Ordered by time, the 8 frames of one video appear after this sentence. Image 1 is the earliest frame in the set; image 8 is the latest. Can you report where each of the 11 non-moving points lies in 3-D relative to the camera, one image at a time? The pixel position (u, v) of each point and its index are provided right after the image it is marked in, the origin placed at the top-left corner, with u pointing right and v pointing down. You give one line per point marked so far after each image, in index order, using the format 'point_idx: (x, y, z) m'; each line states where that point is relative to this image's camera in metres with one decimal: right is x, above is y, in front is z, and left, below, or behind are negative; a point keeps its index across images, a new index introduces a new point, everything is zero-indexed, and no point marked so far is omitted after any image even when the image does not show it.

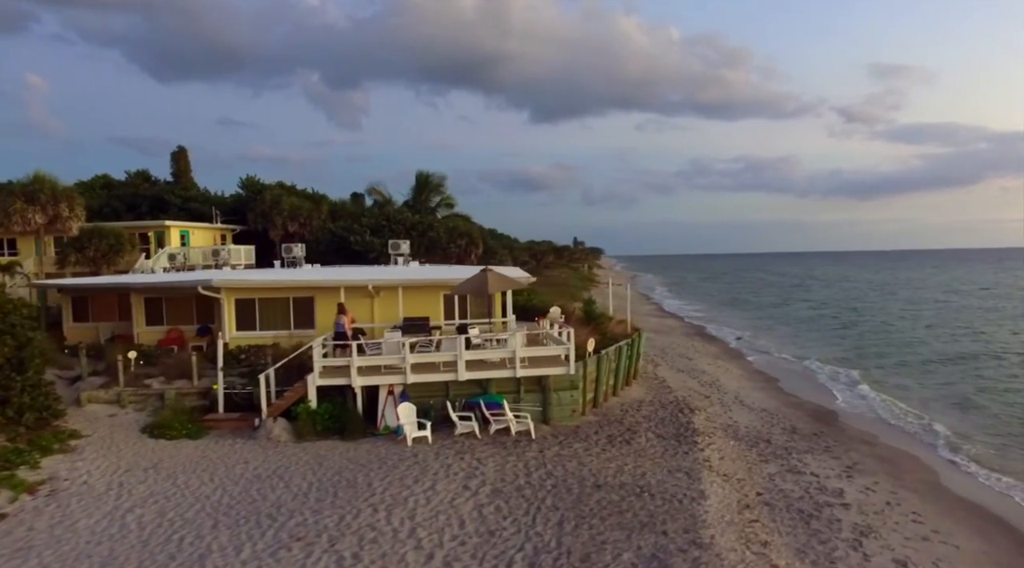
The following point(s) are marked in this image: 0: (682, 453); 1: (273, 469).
0: (+3.9, -3.9, +18.4) m
1: (-4.7, -3.6, +15.5) m
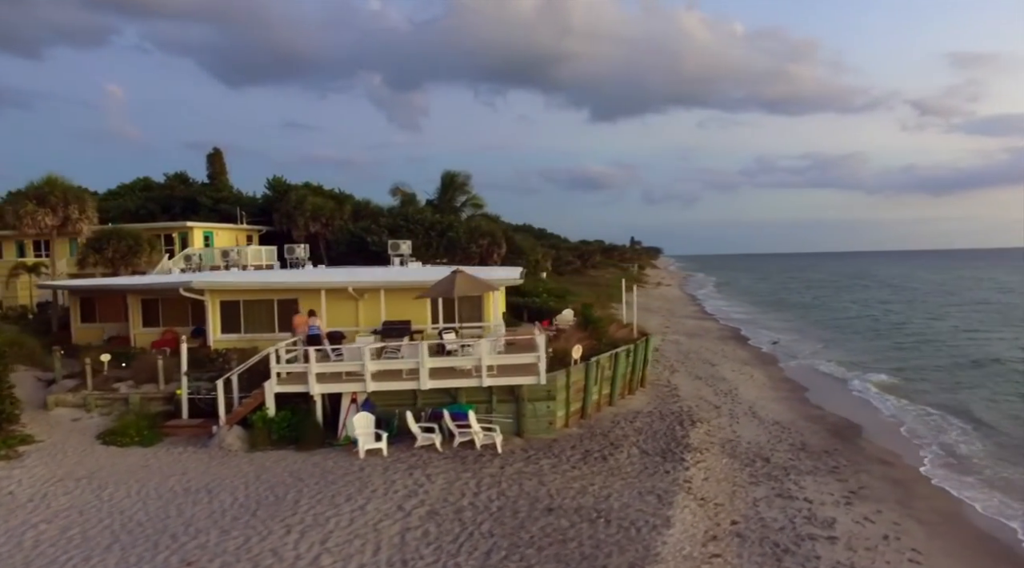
0: (+3.1, -4.0, +16.9) m
1: (-5.6, -3.6, +14.7) m
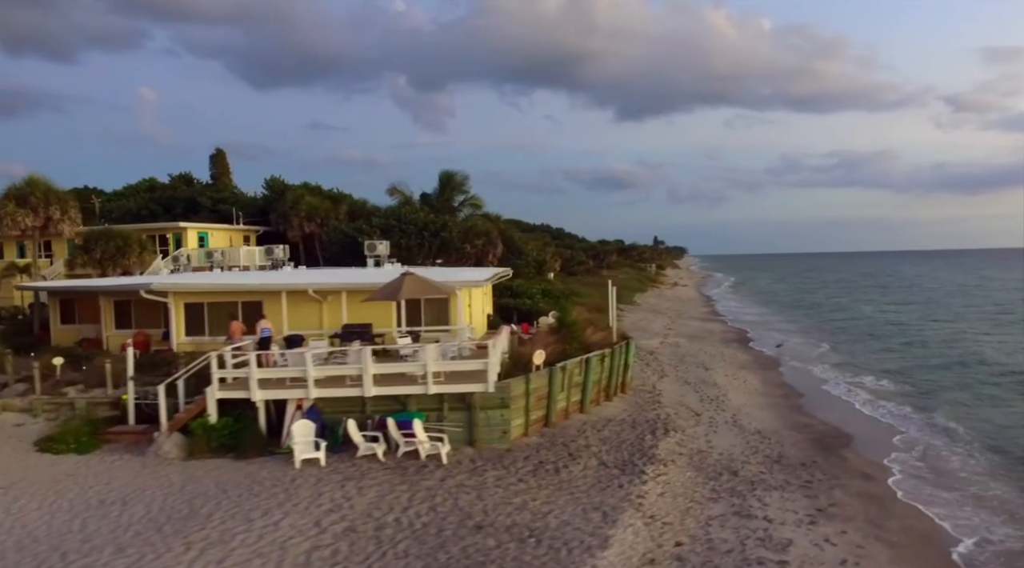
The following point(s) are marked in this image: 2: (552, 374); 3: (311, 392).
0: (+2.0, -4.0, +15.9) m
1: (-6.8, -3.7, +14.1) m
2: (+1.0, -2.2, +19.4) m
3: (-4.2, -2.3, +16.8) m
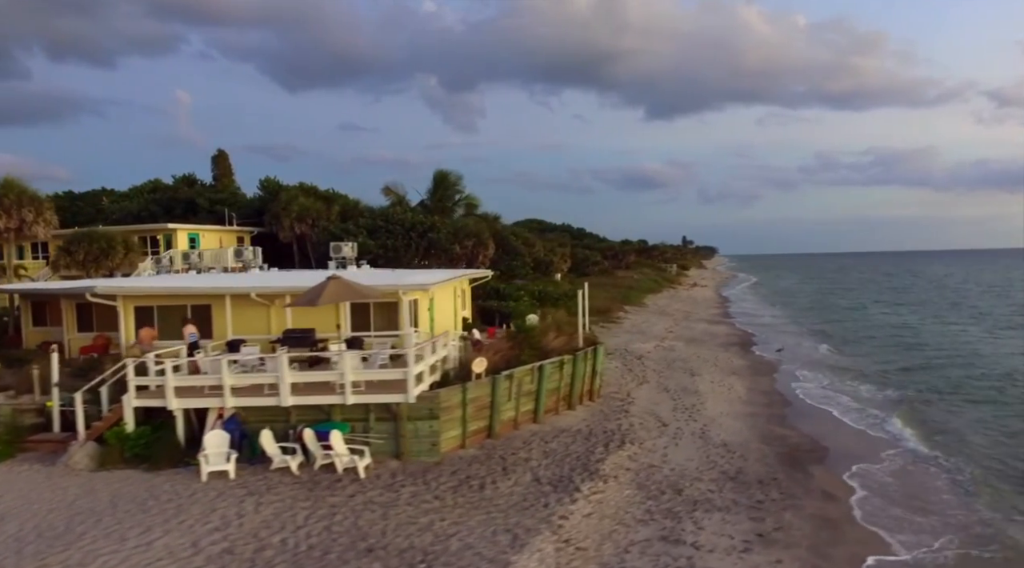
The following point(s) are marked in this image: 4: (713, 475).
0: (+0.5, -4.1, +14.9) m
1: (-8.4, -3.8, +13.5) m
2: (-0.4, -2.3, +18.4) m
3: (-5.7, -2.3, +16.0) m
4: (+4.4, -4.2, +17.7) m
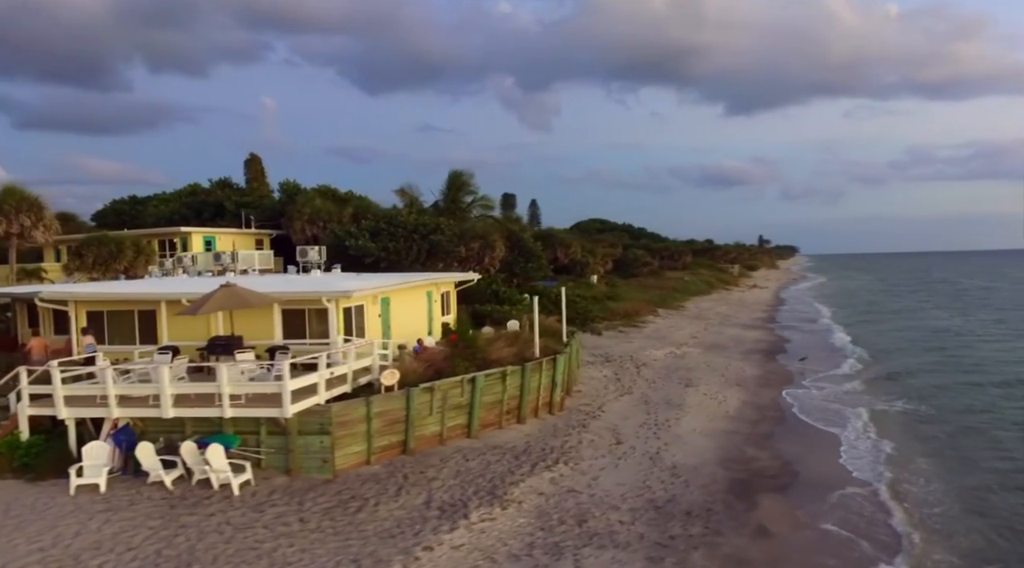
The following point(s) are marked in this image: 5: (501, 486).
0: (-1.8, -4.3, +13.7) m
1: (-10.8, -3.9, +13.4) m
2: (-2.2, -2.4, +17.2) m
3: (-7.8, -2.5, +15.5) m
4: (+2.5, -4.4, +16.0) m
5: (-0.2, -4.1, +16.3) m
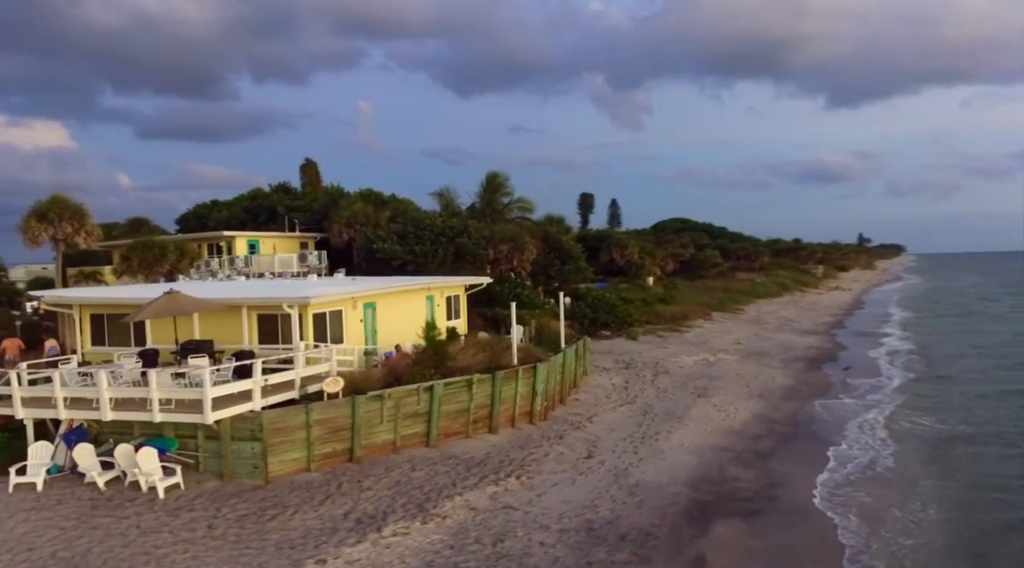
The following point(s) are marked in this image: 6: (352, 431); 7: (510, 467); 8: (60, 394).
0: (-3.4, -4.4, +13.5) m
1: (-12.4, -4.0, +14.3) m
2: (-3.4, -2.6, +17.1) m
3: (-9.1, -2.6, +16.1) m
4: (+1.1, -4.5, +15.2) m
5: (-1.5, -4.2, +15.9) m
6: (-3.4, -3.2, +17.2) m
7: (0.0, -4.1, +18.0) m
8: (-9.1, -2.2, +16.0) m
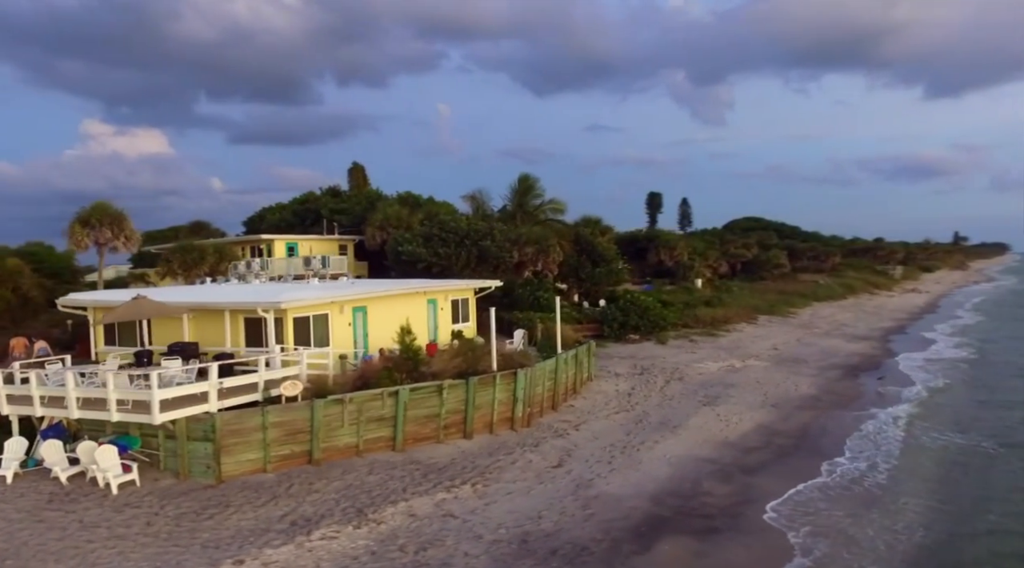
0: (-4.8, -4.5, +13.8) m
1: (-13.6, -4.1, +15.7) m
2: (-4.4, -2.7, +17.4) m
3: (-10.1, -2.7, +17.0) m
4: (-0.1, -4.7, +15.0) m
5: (-2.6, -4.4, +16.0) m
6: (-4.4, -3.3, +17.5) m
7: (-0.9, -4.3, +18.0) m
8: (-10.1, -2.3, +17.0) m
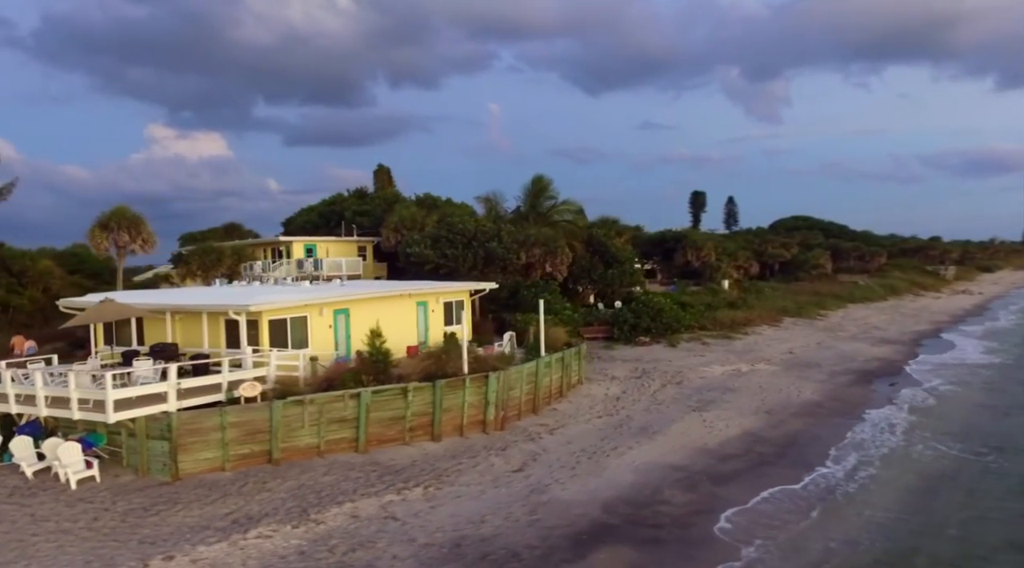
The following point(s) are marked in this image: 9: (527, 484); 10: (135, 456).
0: (-6.1, -4.6, +14.2) m
1: (-14.7, -4.1, +16.7) m
2: (-5.4, -2.8, +17.7) m
3: (-11.2, -2.8, +17.9) m
4: (-1.3, -4.8, +15.1) m
5: (-3.8, -4.5, +16.2) m
6: (-5.4, -3.4, +17.9) m
7: (-1.9, -4.4, +18.1) m
8: (-11.2, -2.4, +17.8) m
9: (+0.4, -4.5, +18.1) m
10: (-8.0, -3.7, +17.0) m
